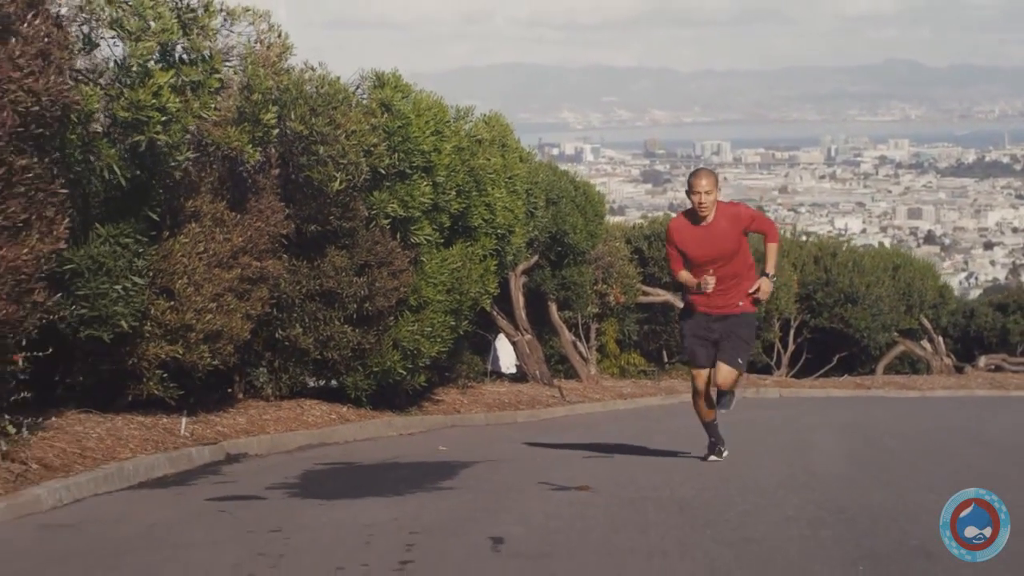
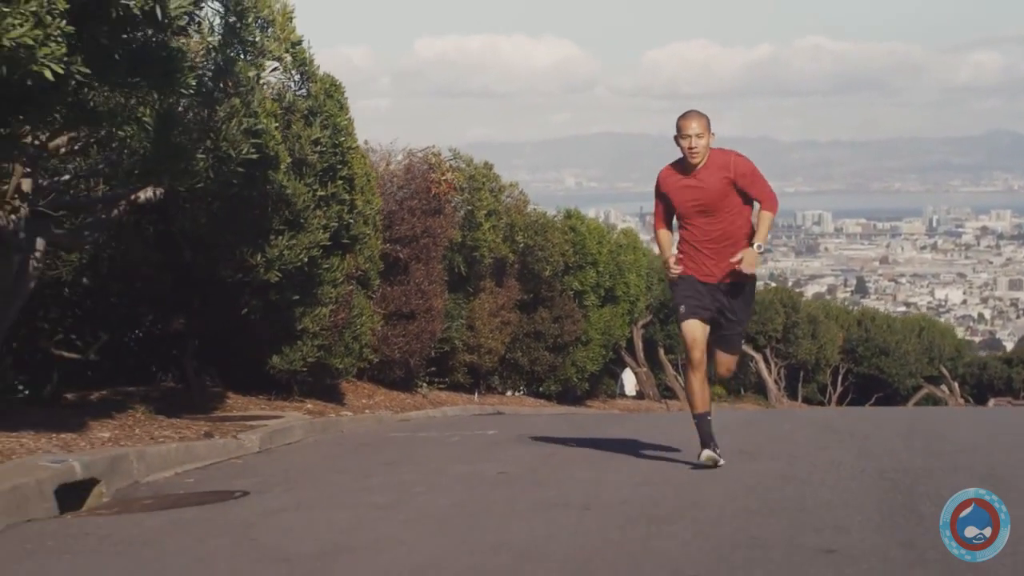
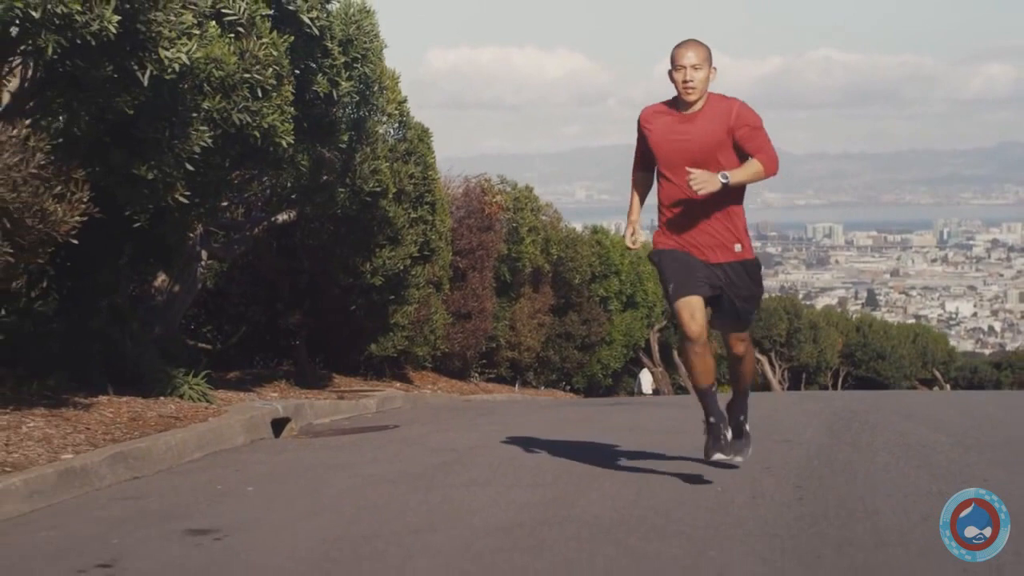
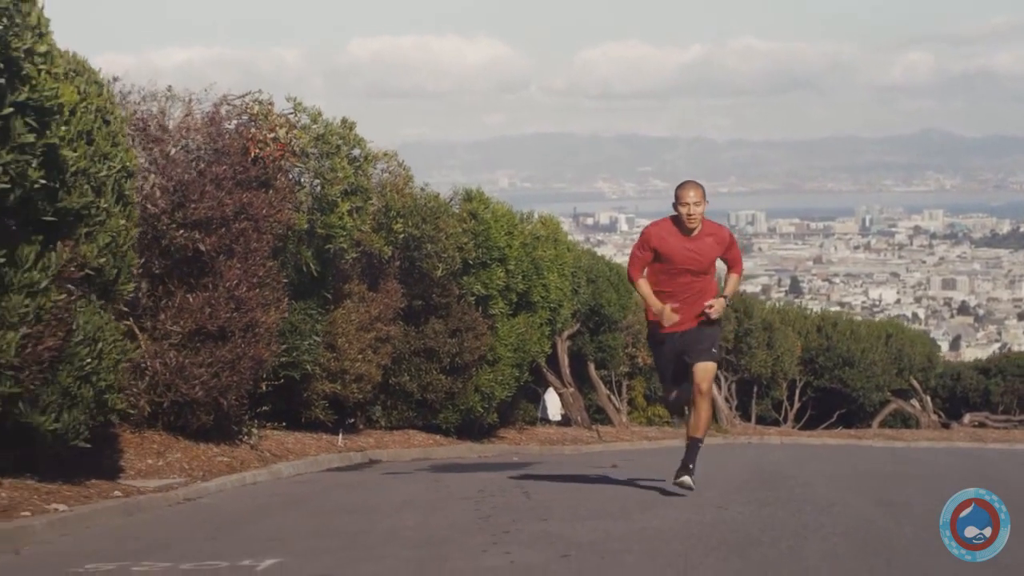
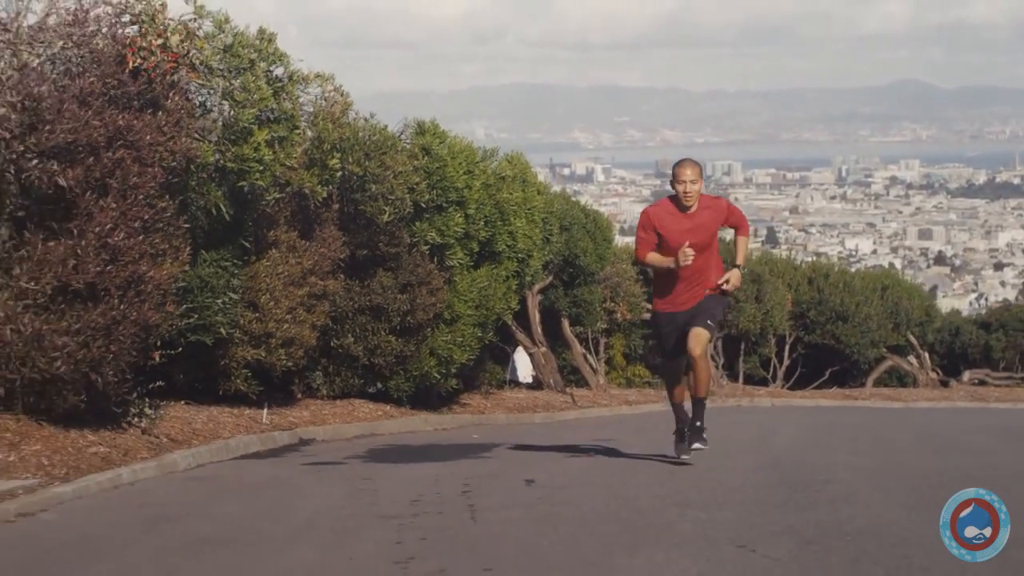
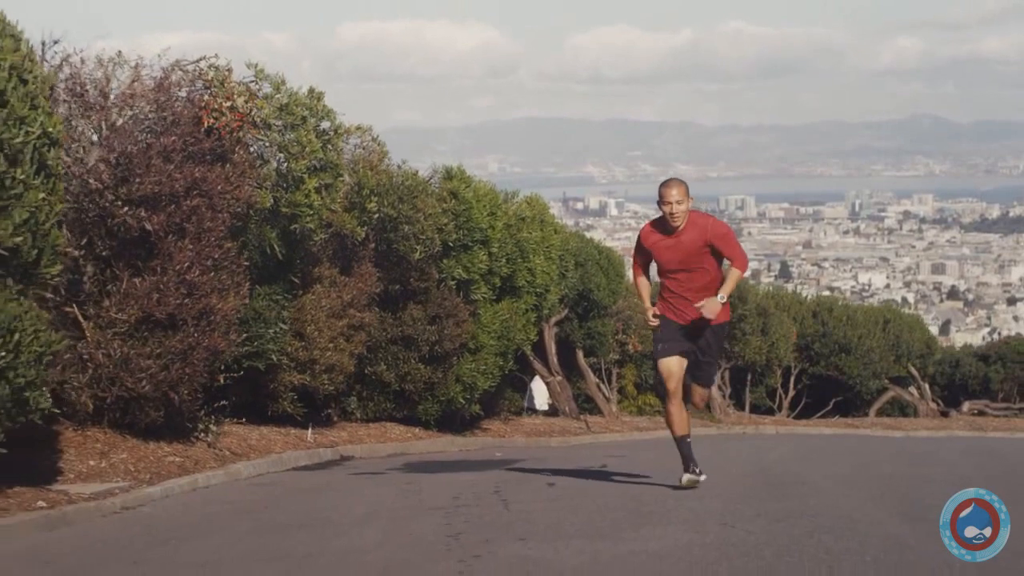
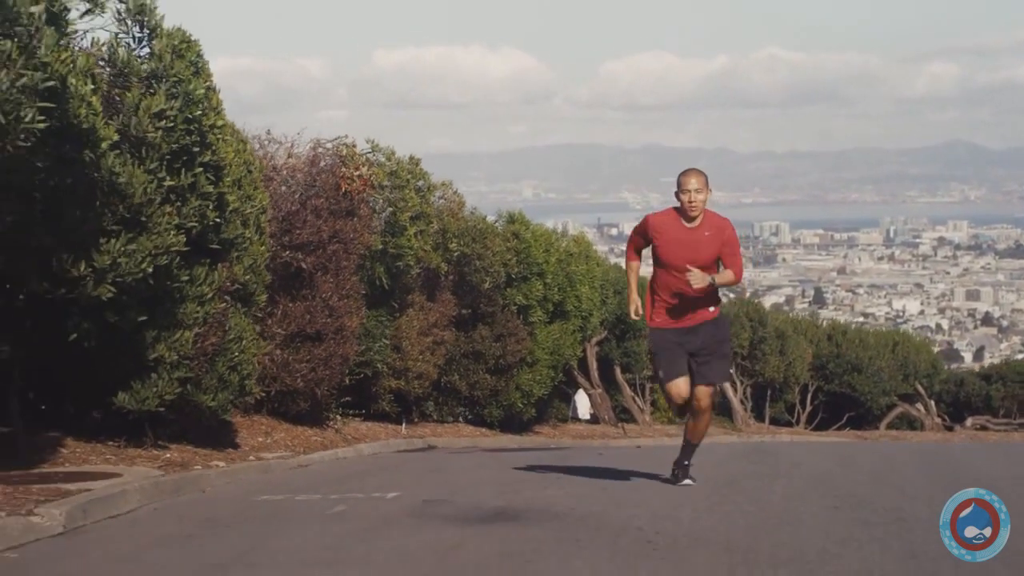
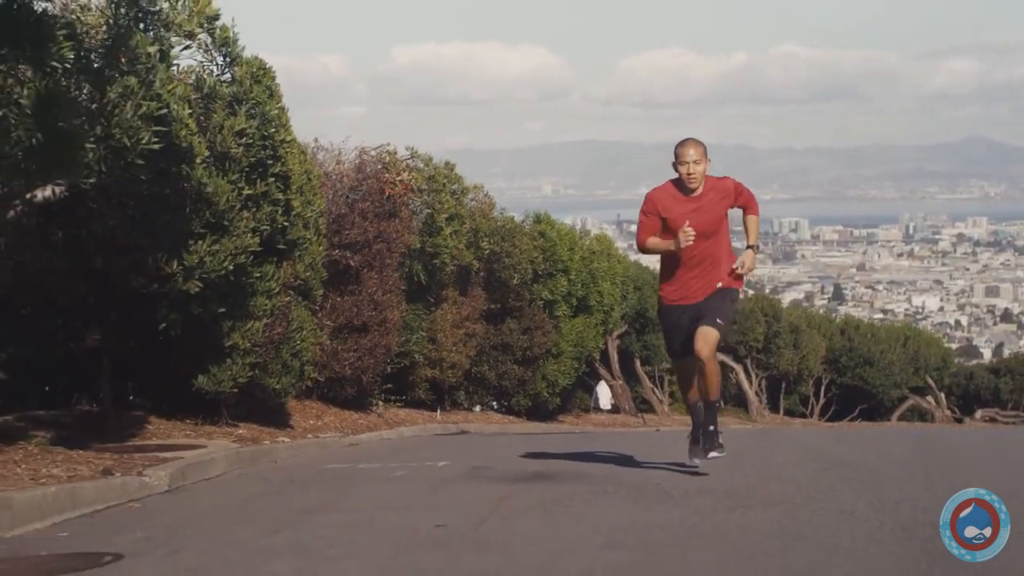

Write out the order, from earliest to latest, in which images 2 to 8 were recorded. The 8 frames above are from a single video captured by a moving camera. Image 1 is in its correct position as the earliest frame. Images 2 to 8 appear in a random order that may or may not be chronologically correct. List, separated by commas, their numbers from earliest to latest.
5, 6, 4, 7, 8, 2, 3
